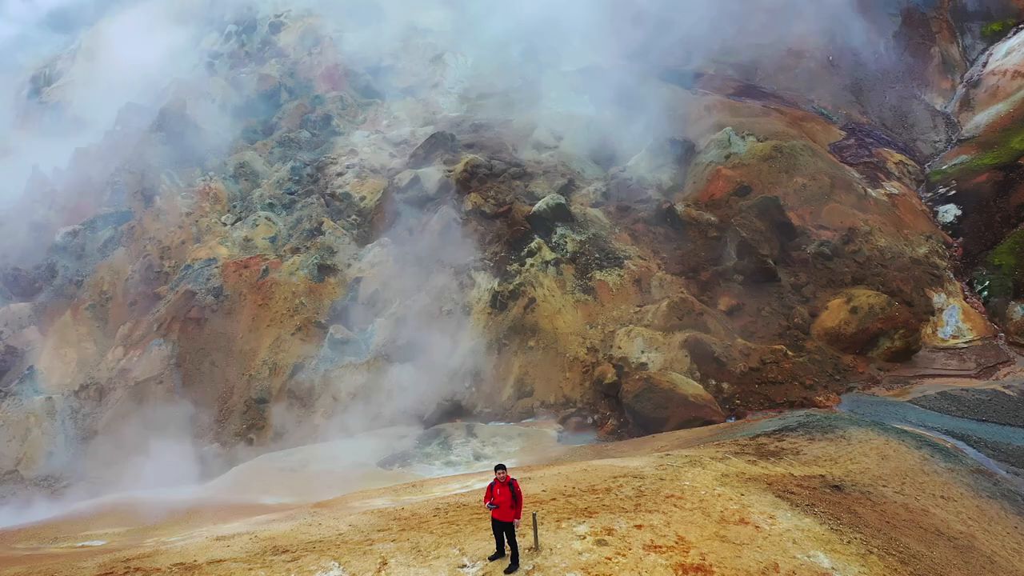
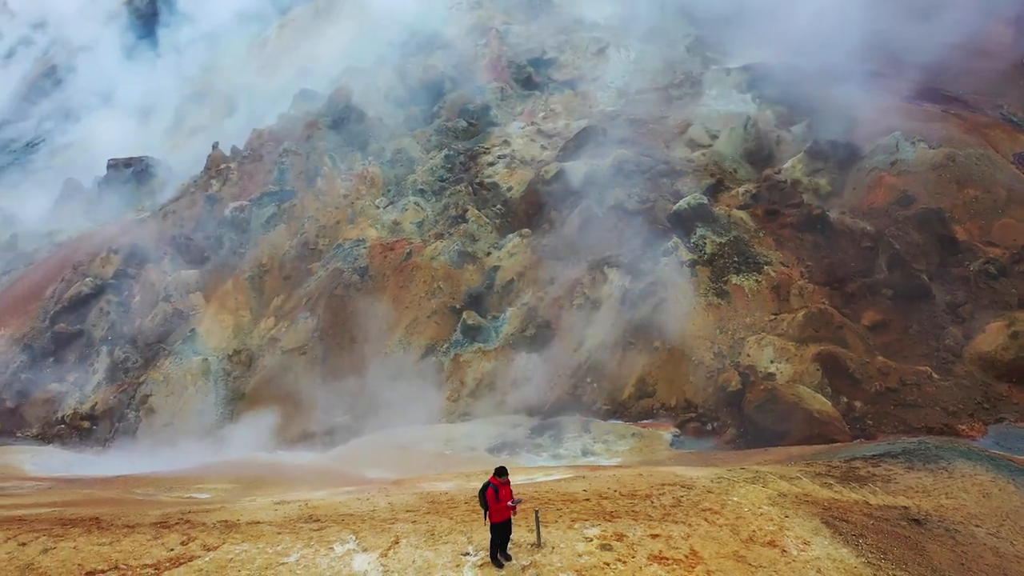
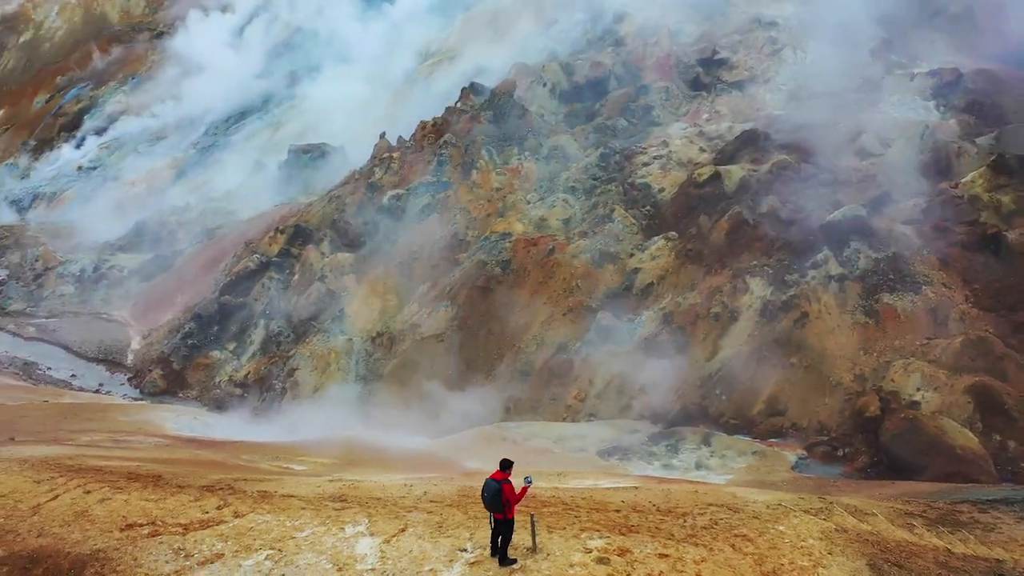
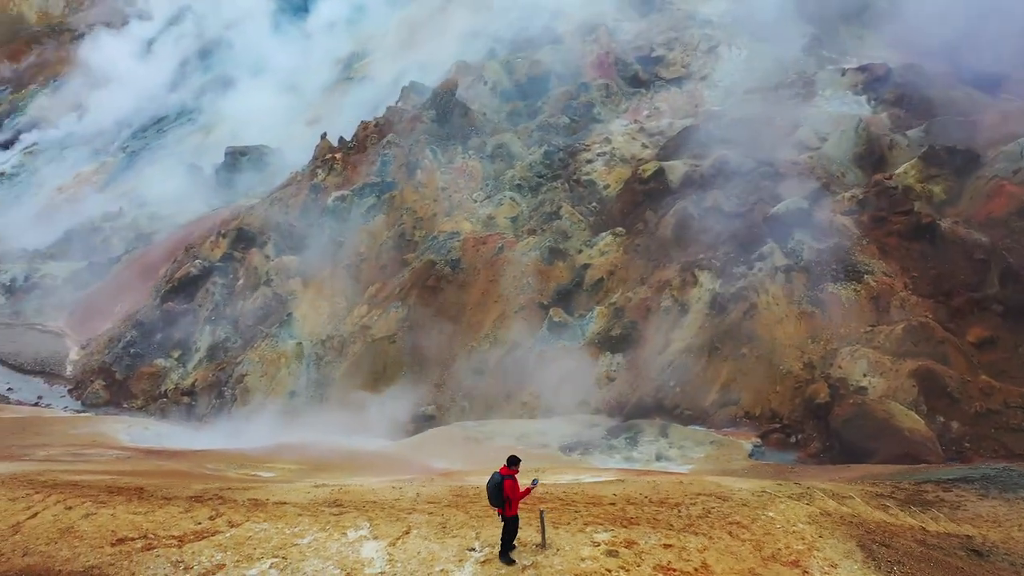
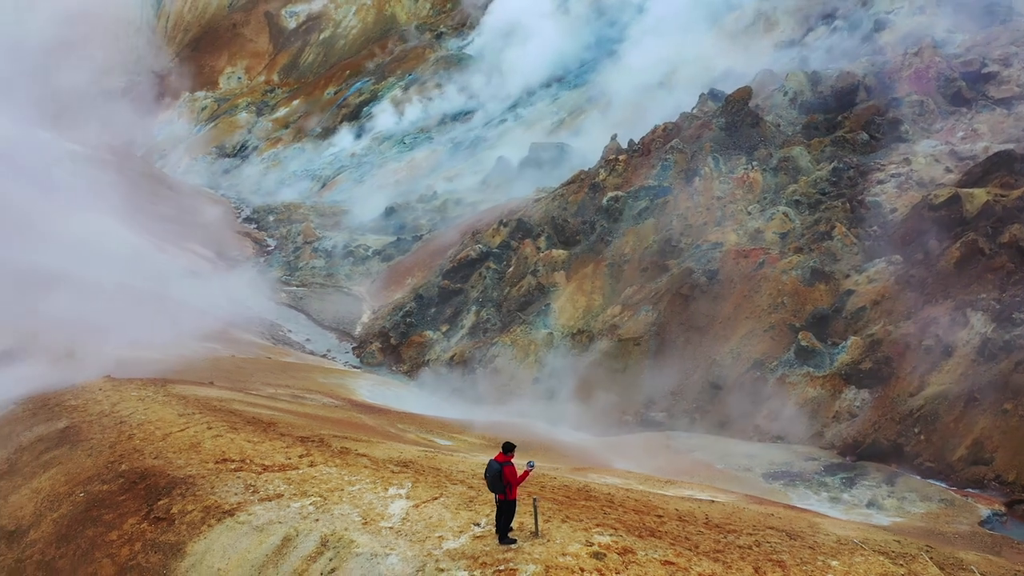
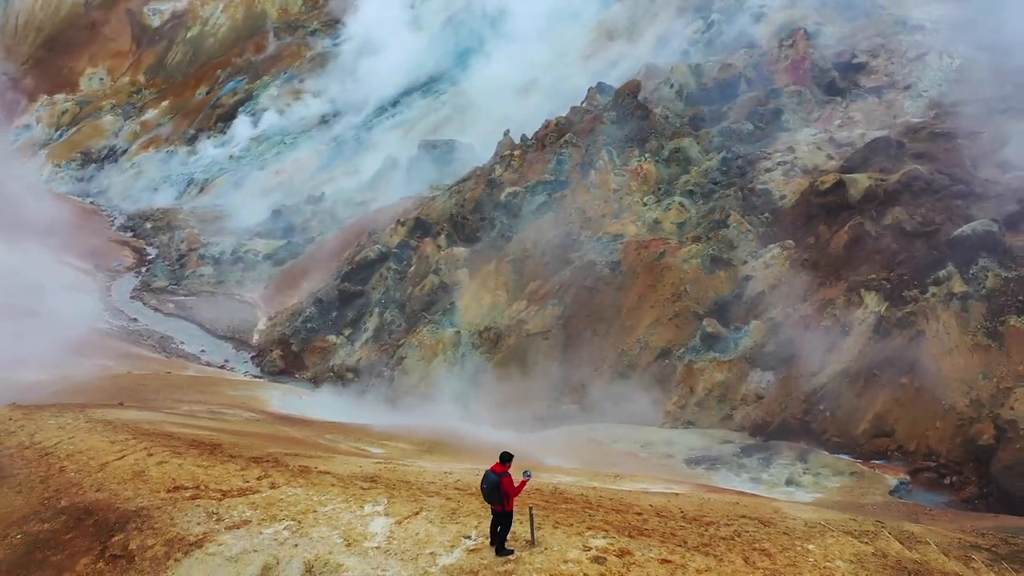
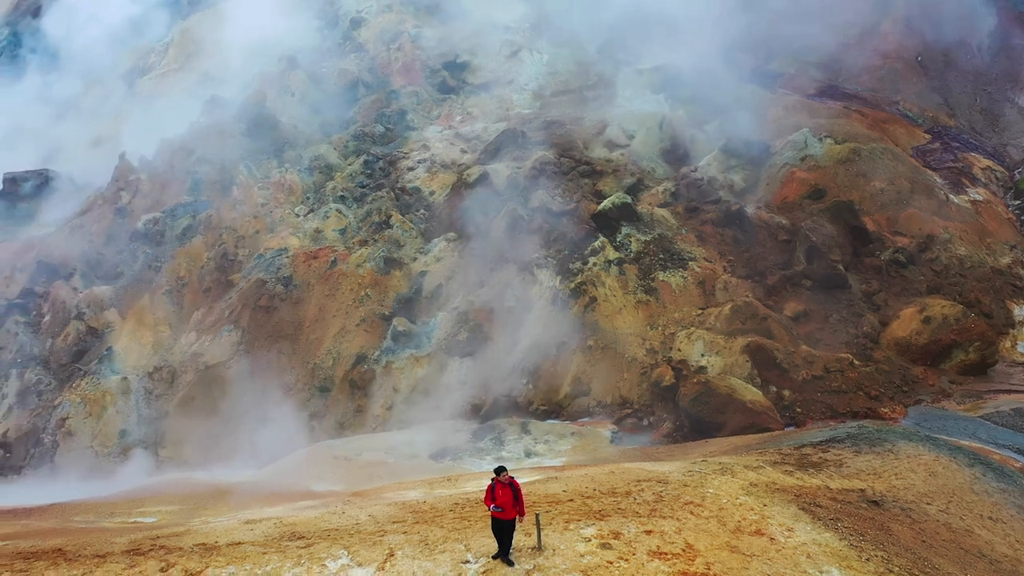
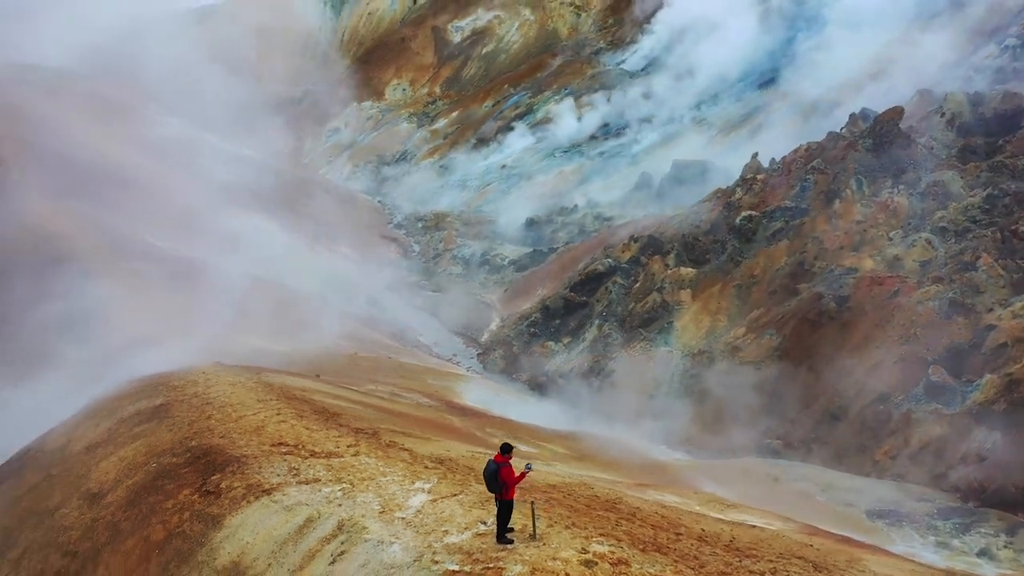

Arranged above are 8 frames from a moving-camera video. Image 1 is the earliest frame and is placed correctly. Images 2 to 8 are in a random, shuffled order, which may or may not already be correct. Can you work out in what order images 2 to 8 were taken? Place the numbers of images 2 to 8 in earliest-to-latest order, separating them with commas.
7, 2, 4, 3, 6, 5, 8
